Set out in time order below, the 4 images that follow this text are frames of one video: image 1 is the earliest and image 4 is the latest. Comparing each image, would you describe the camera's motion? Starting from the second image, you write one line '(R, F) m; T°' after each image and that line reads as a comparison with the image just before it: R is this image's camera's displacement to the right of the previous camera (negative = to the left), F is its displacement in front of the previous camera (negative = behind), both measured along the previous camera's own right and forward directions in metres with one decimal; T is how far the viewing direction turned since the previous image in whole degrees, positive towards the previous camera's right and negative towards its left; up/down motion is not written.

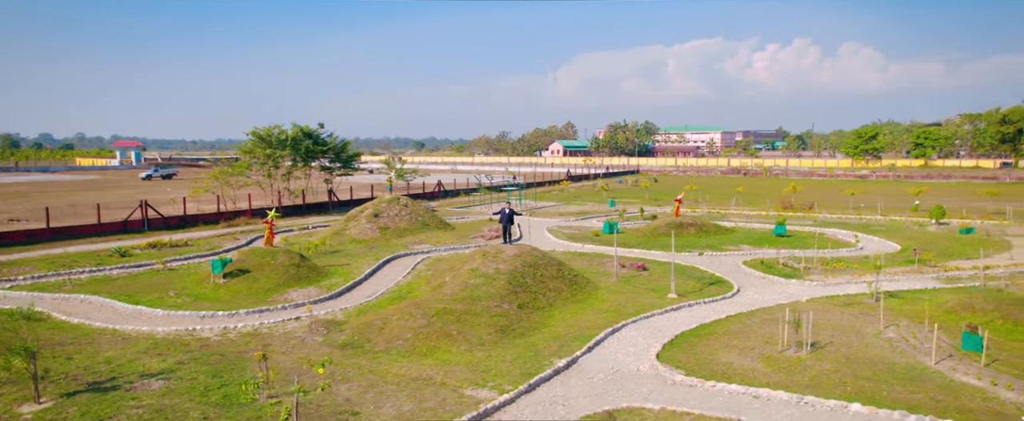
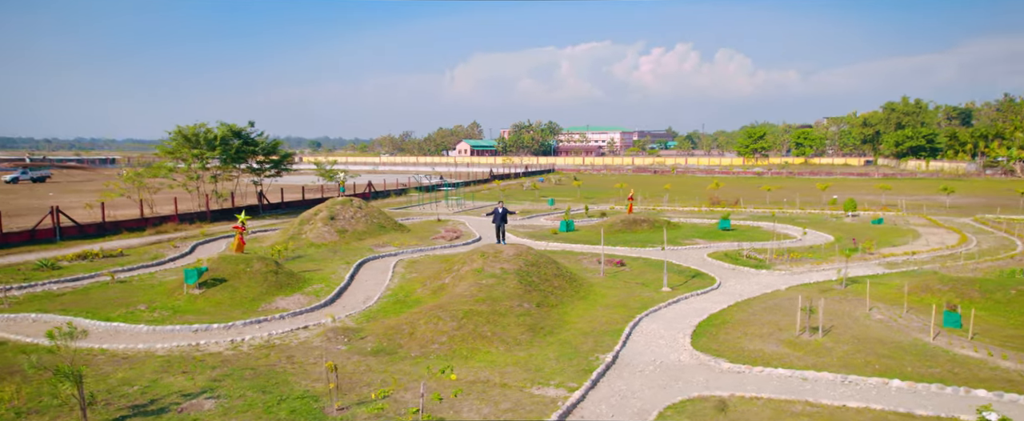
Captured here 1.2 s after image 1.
(-2.8, +0.2) m; +9°
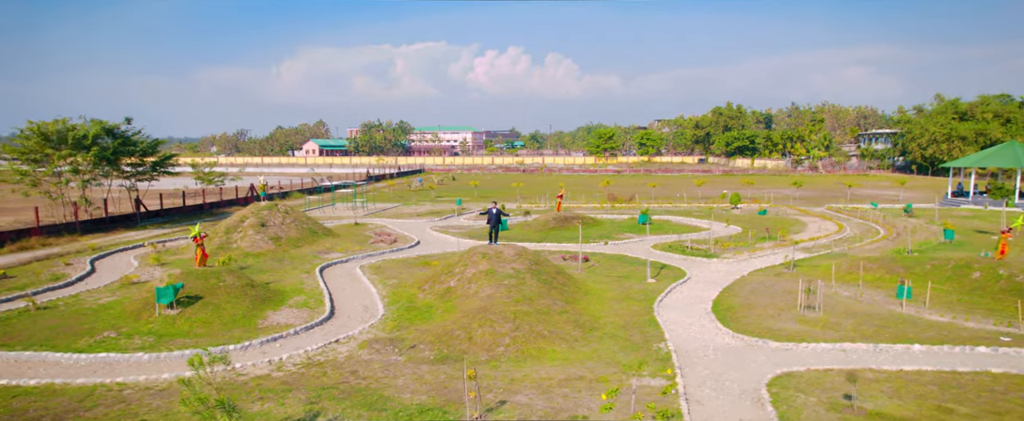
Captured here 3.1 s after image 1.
(-4.4, +0.4) m; +14°
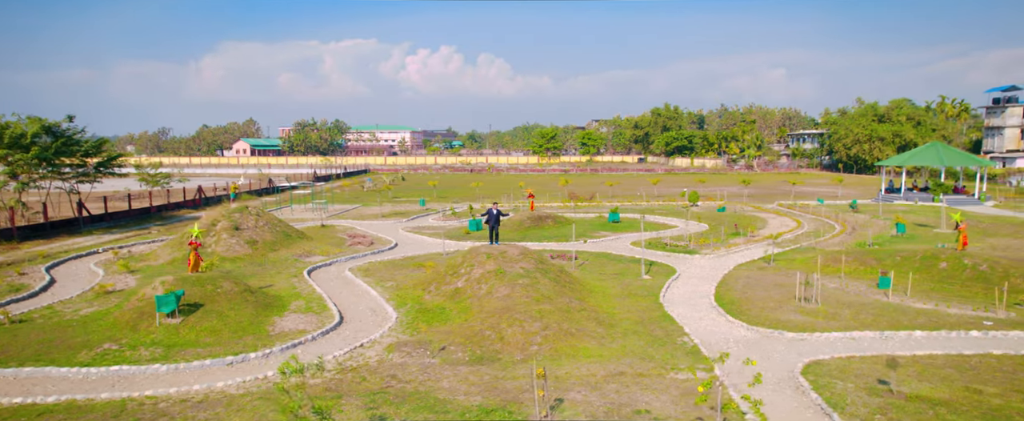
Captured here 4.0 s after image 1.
(-2.0, 0.0) m; +6°
